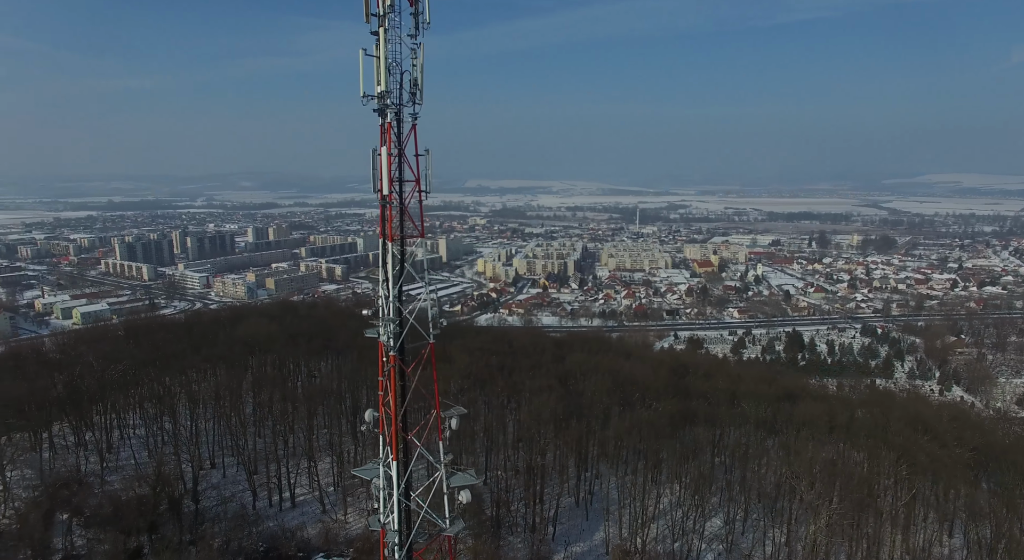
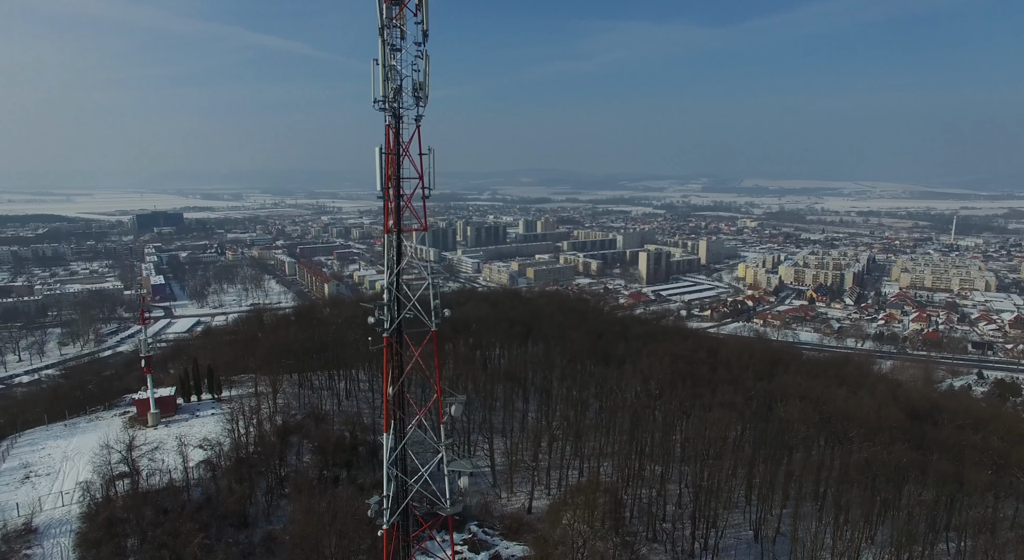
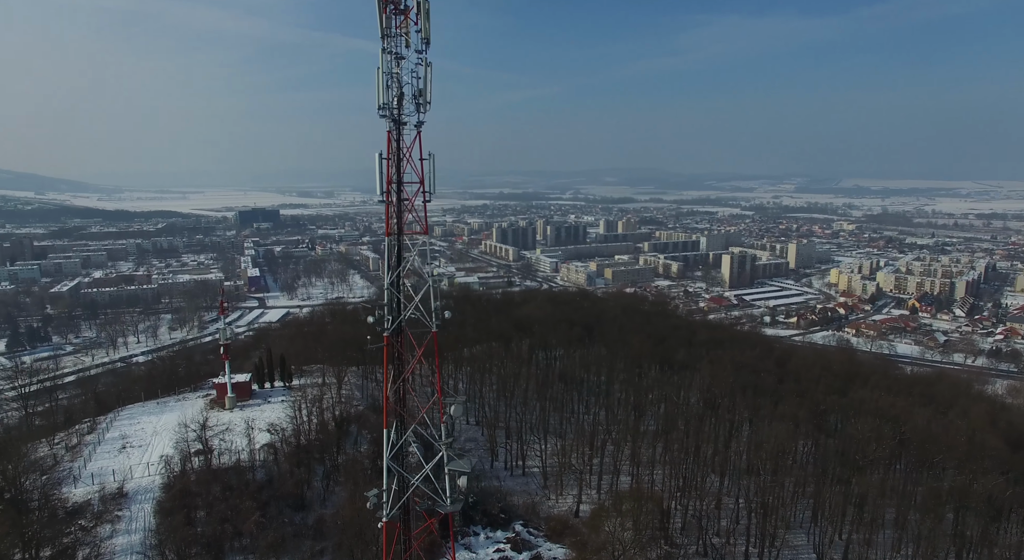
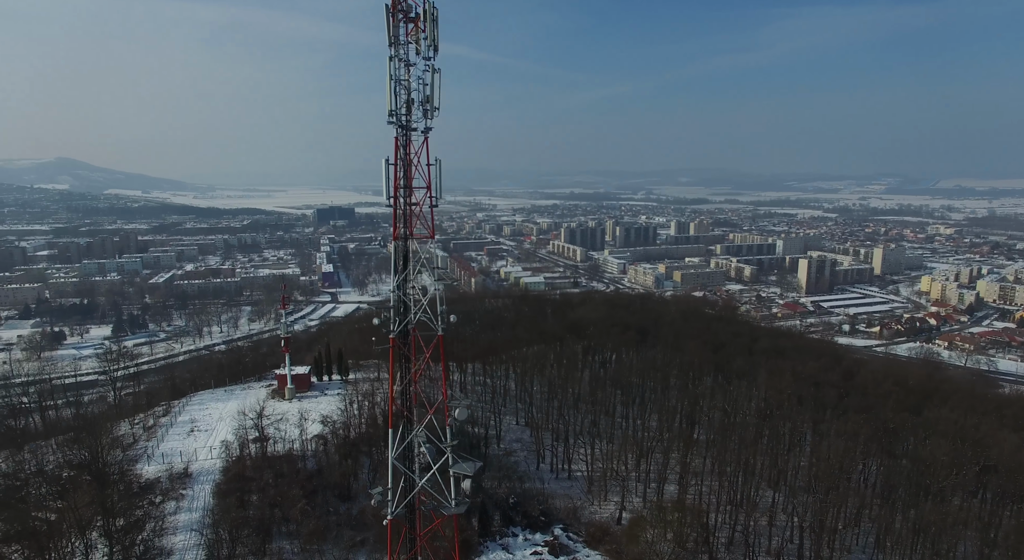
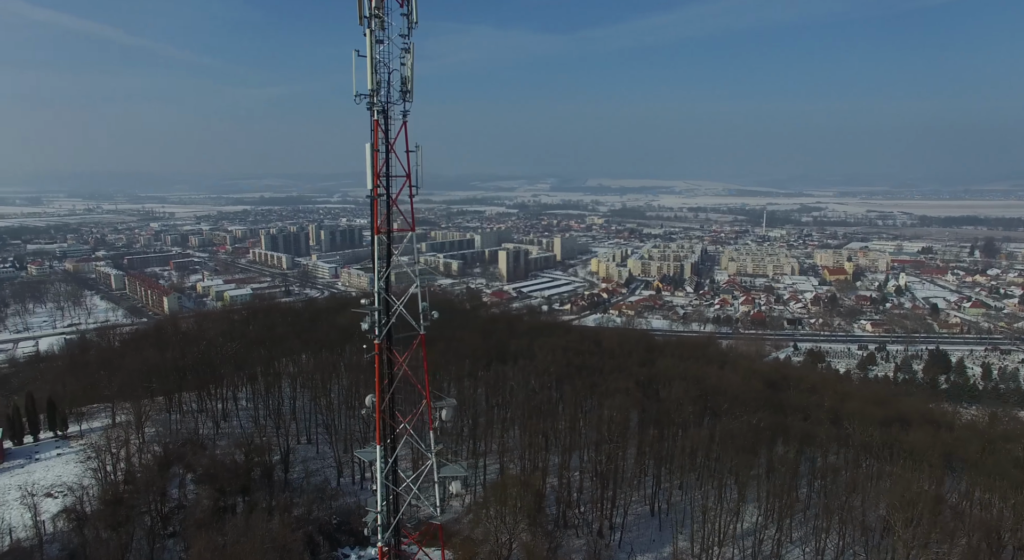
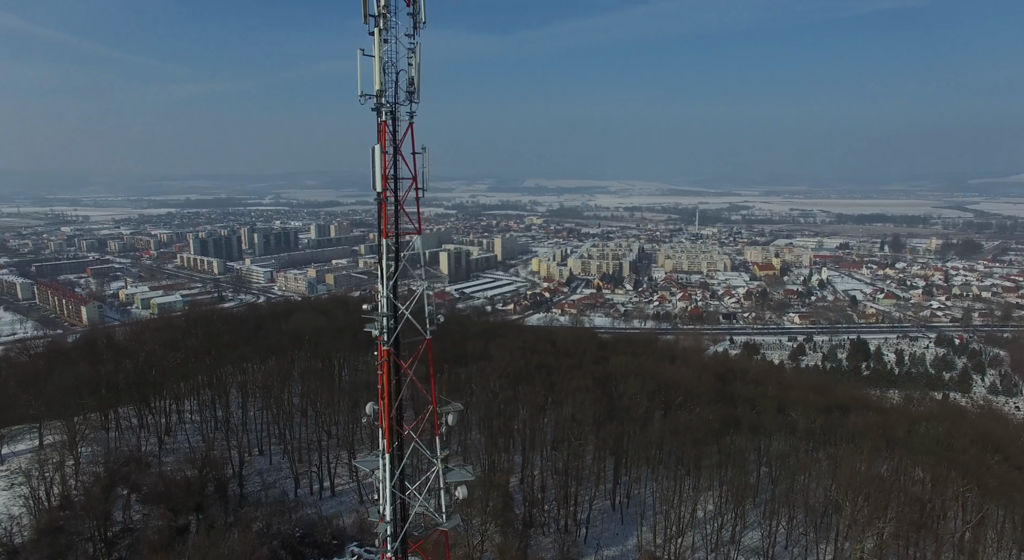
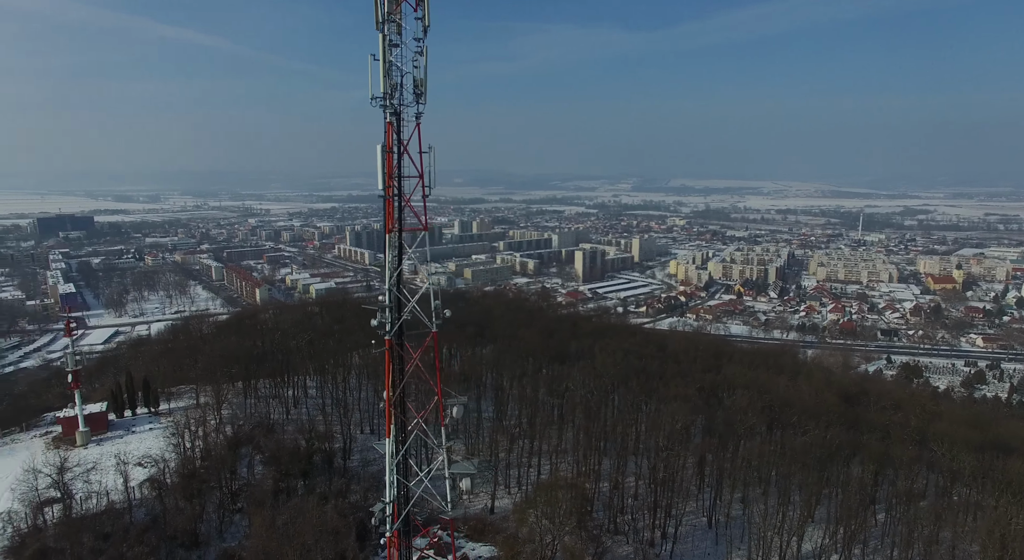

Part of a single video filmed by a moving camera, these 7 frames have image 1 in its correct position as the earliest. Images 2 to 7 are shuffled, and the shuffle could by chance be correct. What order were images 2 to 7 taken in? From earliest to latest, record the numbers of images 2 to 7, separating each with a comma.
6, 5, 7, 2, 3, 4
